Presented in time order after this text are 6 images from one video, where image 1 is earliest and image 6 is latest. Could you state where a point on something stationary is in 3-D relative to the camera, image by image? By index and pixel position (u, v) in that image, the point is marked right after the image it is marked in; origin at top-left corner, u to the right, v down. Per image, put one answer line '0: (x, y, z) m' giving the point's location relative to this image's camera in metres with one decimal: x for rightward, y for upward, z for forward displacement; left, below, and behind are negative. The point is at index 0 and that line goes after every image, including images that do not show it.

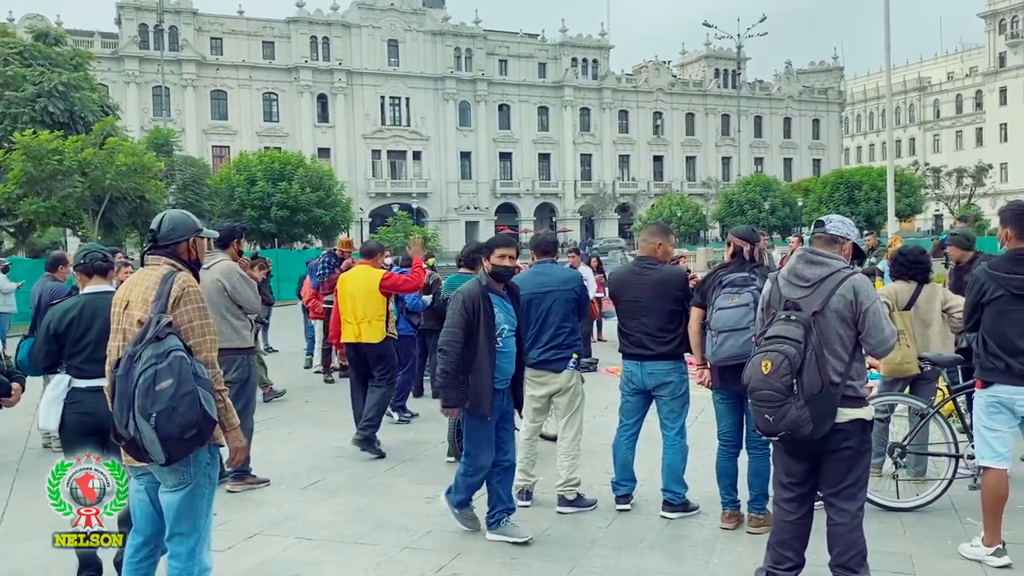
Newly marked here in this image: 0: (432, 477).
0: (-0.7, -1.5, +6.7) m
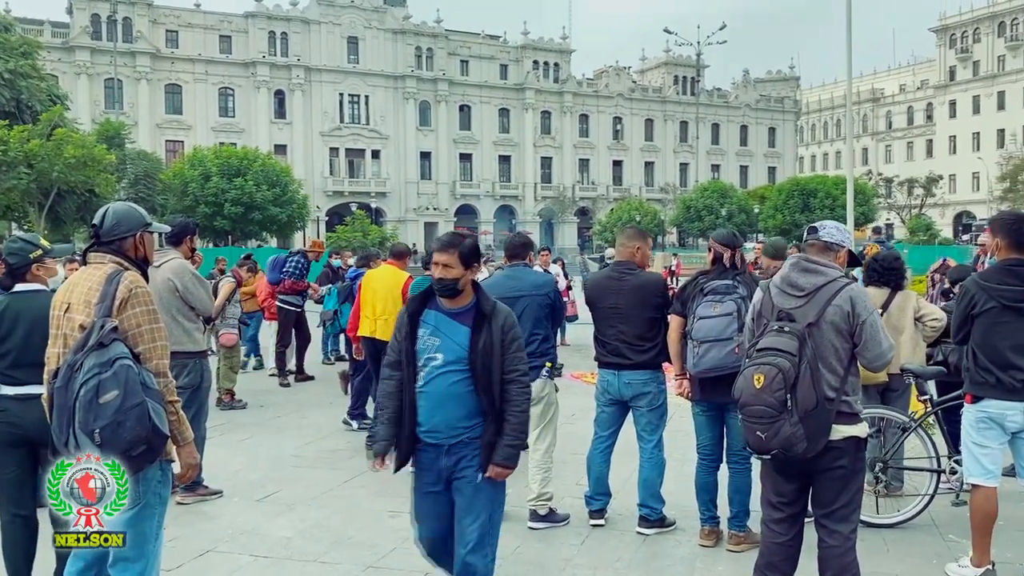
0: (-0.9, -1.6, +6.4) m
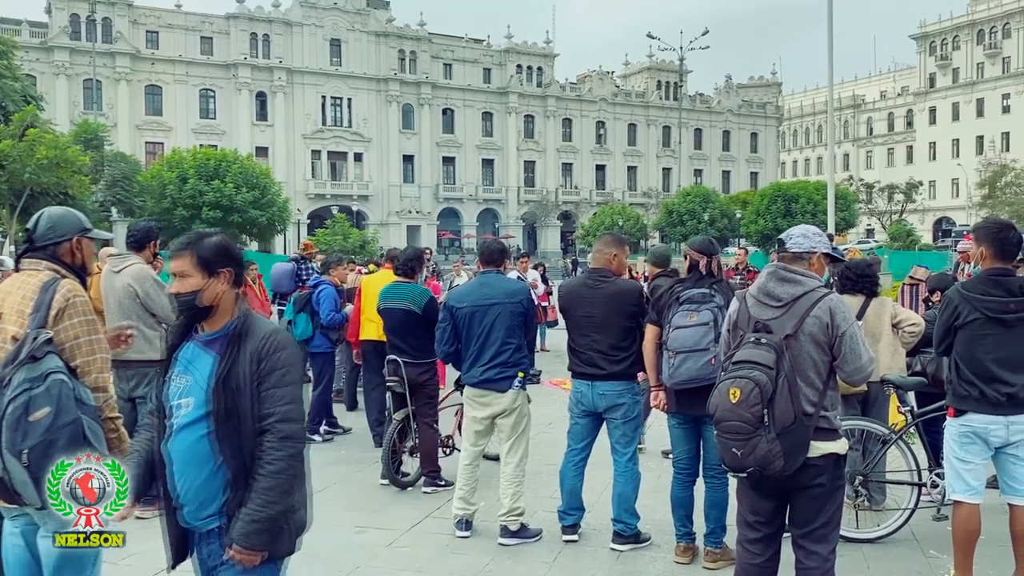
0: (-1.1, -1.6, +6.2) m
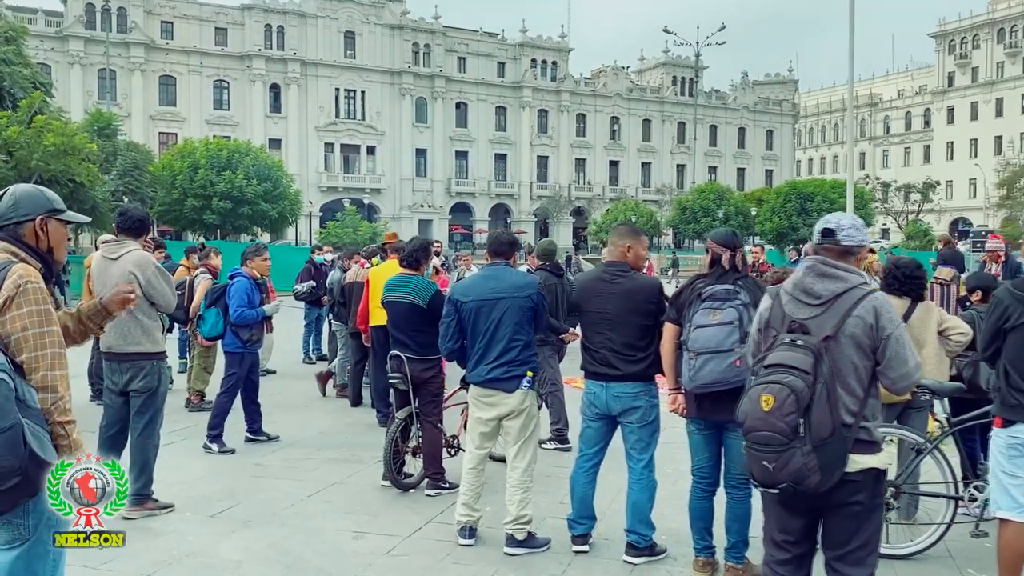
0: (-1.1, -1.6, +5.9) m
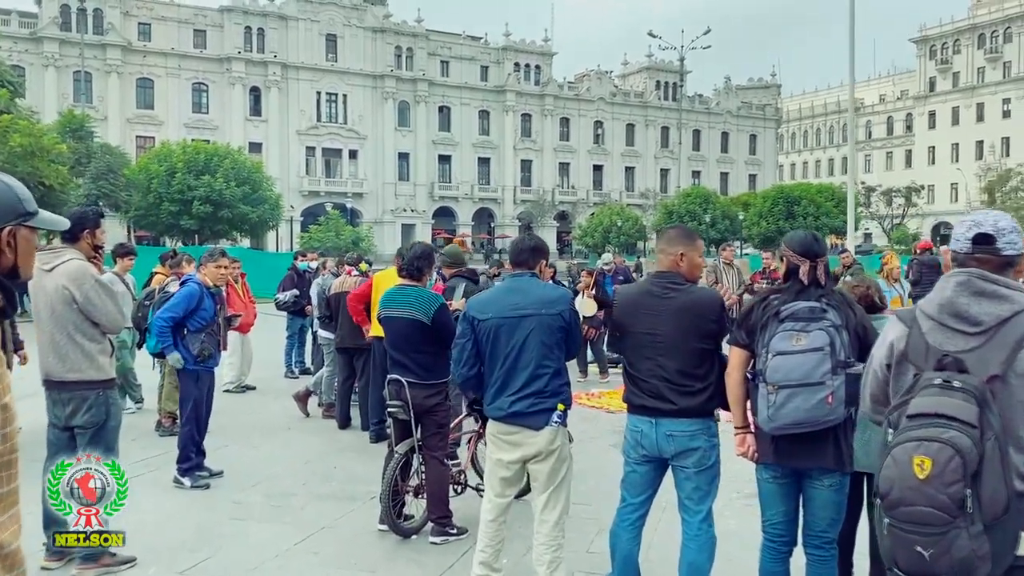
0: (-1.0, -1.6, +5.0) m
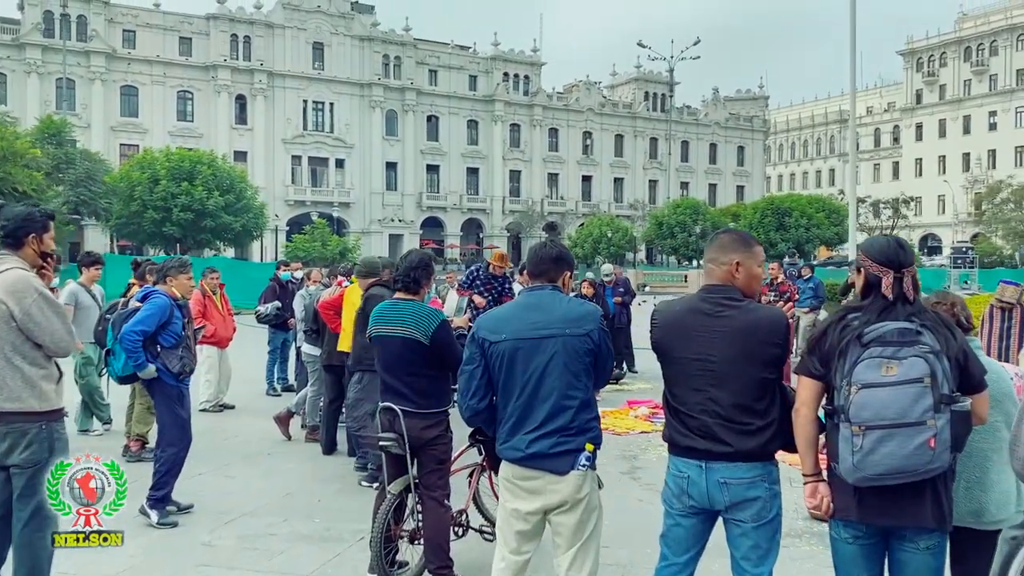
0: (-0.9, -1.7, +4.3) m
